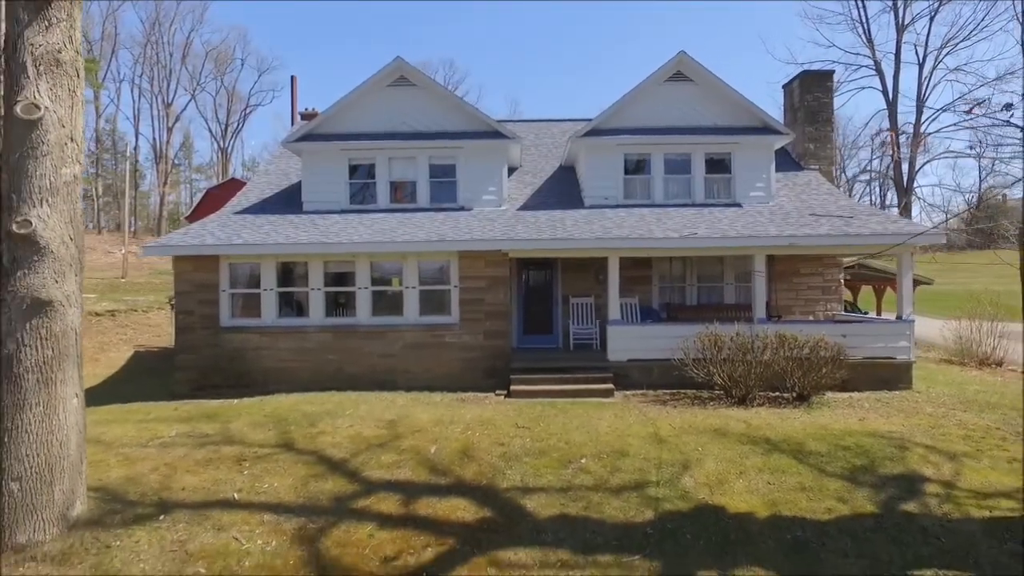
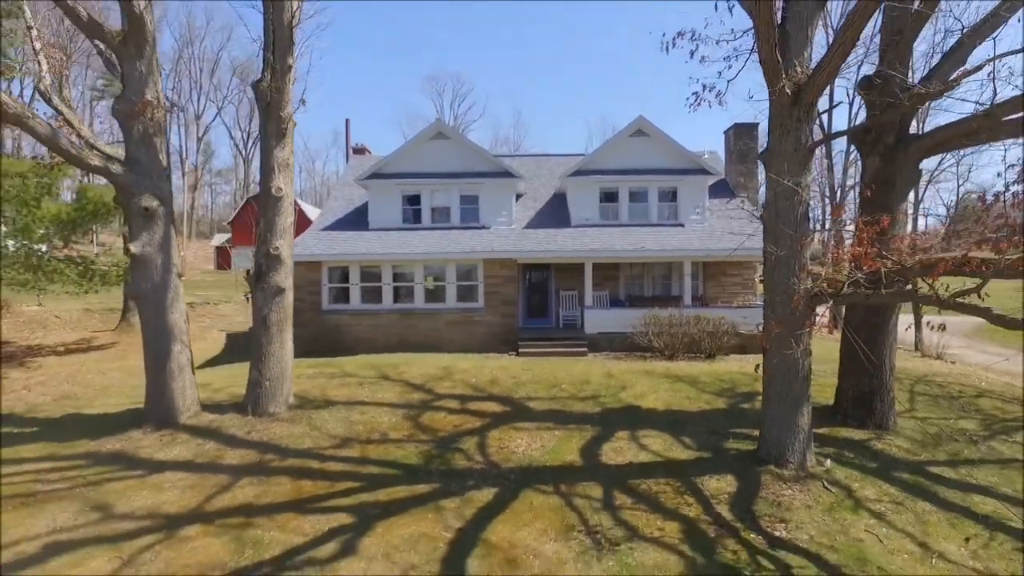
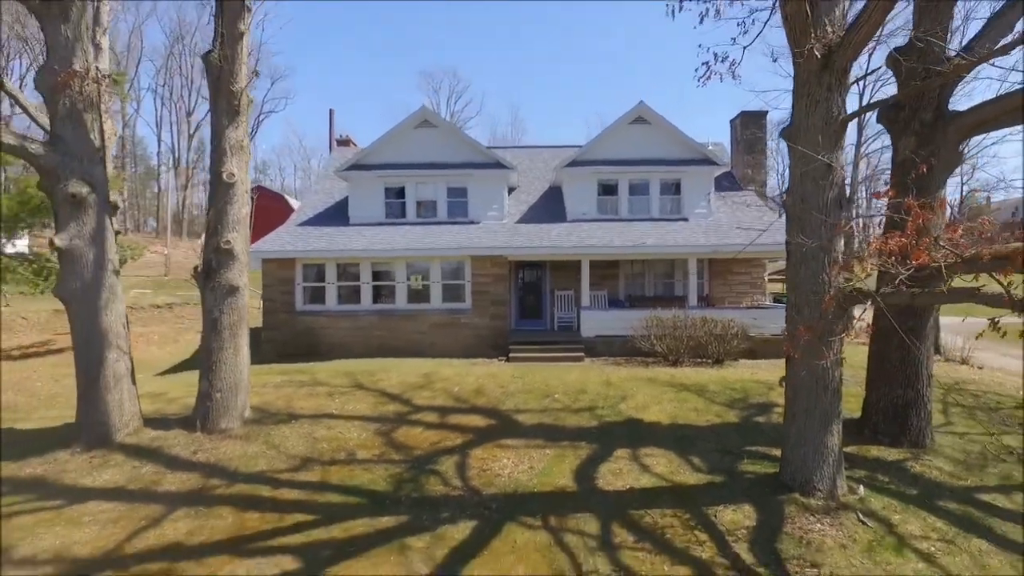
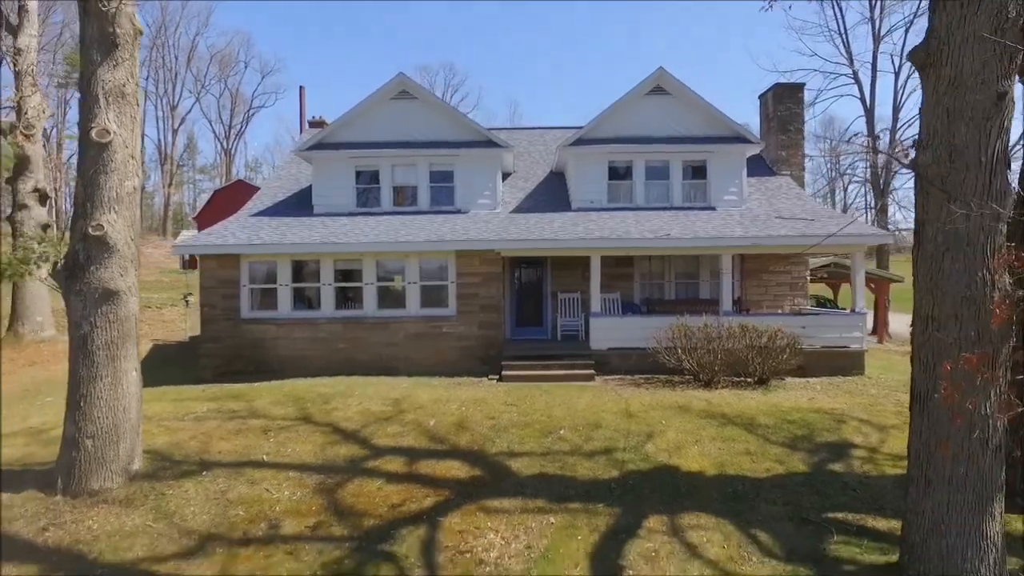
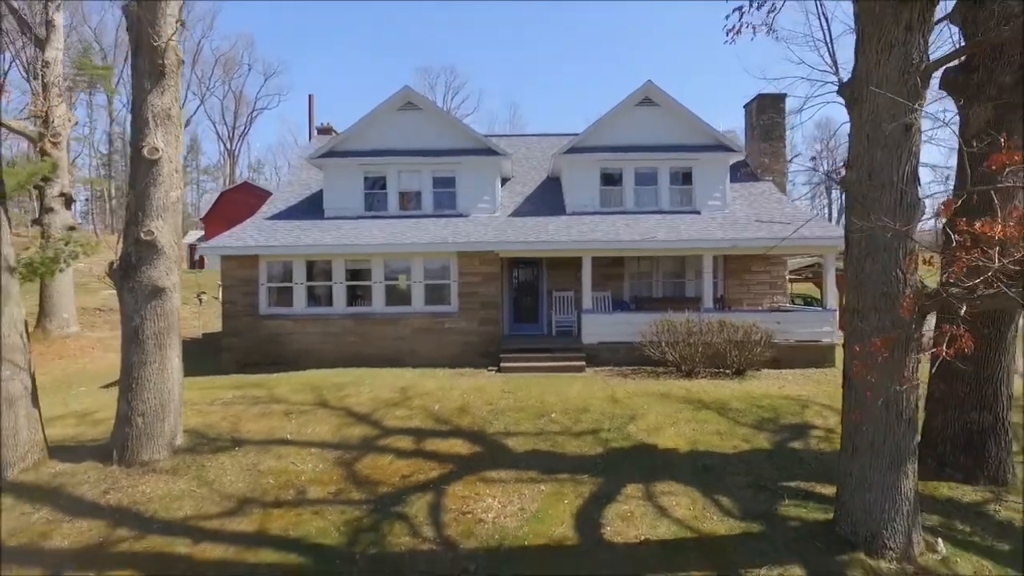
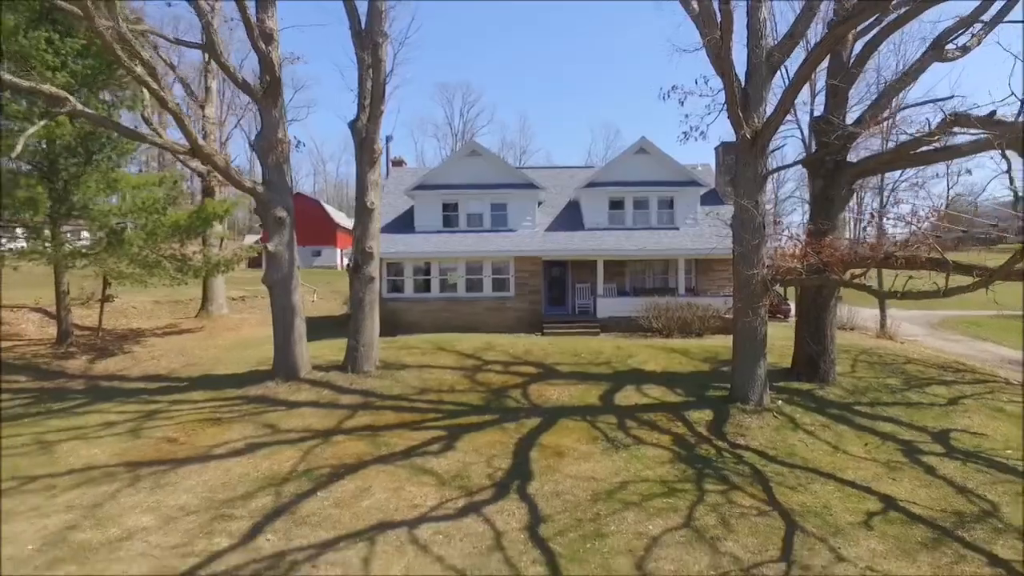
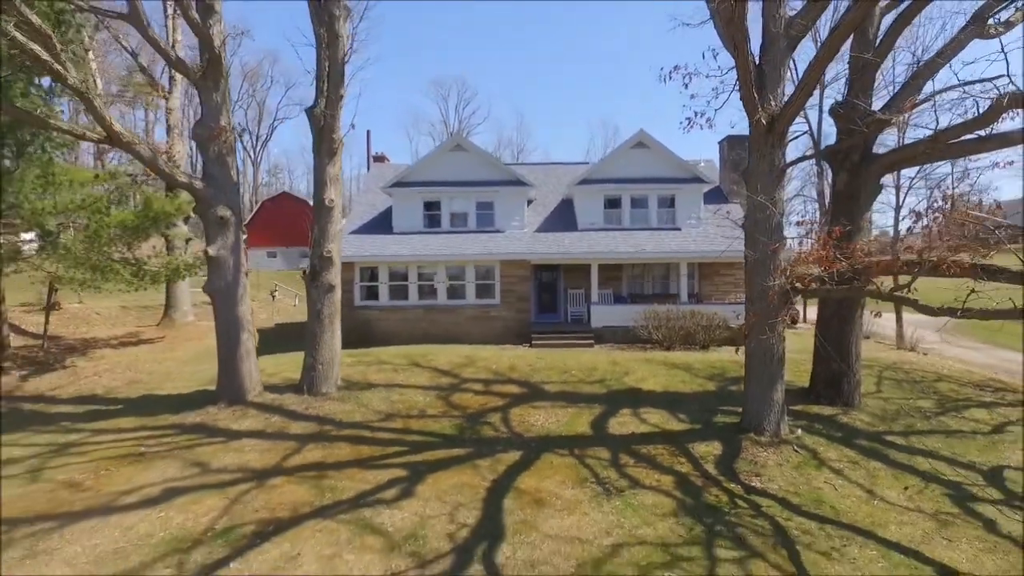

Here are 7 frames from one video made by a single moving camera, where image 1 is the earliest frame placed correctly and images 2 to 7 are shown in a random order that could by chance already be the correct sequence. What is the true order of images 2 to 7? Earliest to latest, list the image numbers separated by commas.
4, 5, 3, 2, 7, 6
